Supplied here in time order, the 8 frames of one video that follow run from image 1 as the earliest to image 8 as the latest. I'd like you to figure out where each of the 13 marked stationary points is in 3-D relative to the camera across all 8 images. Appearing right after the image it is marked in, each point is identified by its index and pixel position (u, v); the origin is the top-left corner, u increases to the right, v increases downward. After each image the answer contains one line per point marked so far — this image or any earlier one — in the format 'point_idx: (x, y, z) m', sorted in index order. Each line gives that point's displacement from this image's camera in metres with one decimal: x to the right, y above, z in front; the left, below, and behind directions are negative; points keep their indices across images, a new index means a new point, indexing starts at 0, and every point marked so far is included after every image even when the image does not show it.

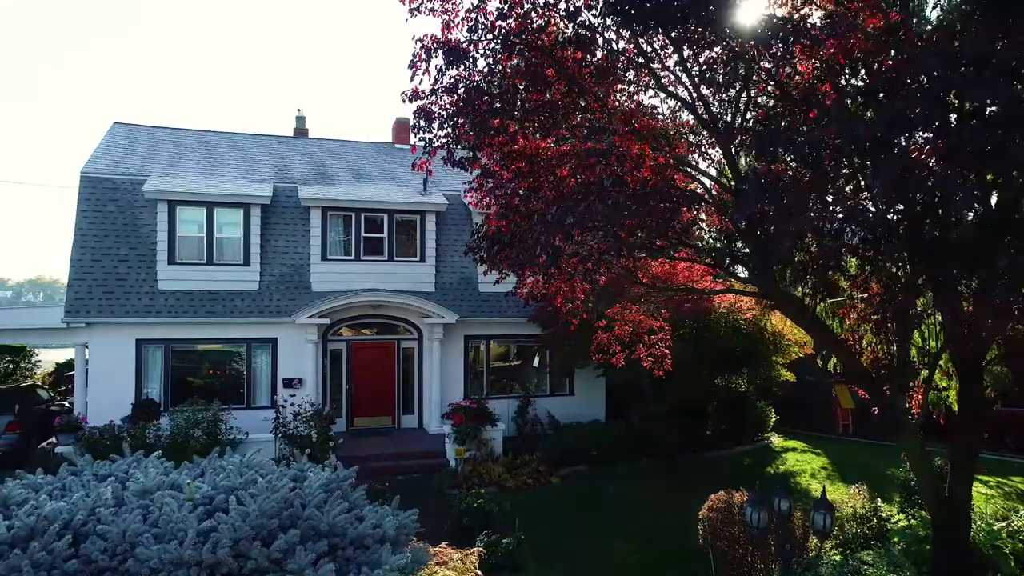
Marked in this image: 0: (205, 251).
0: (-6.8, +0.8, +15.9) m
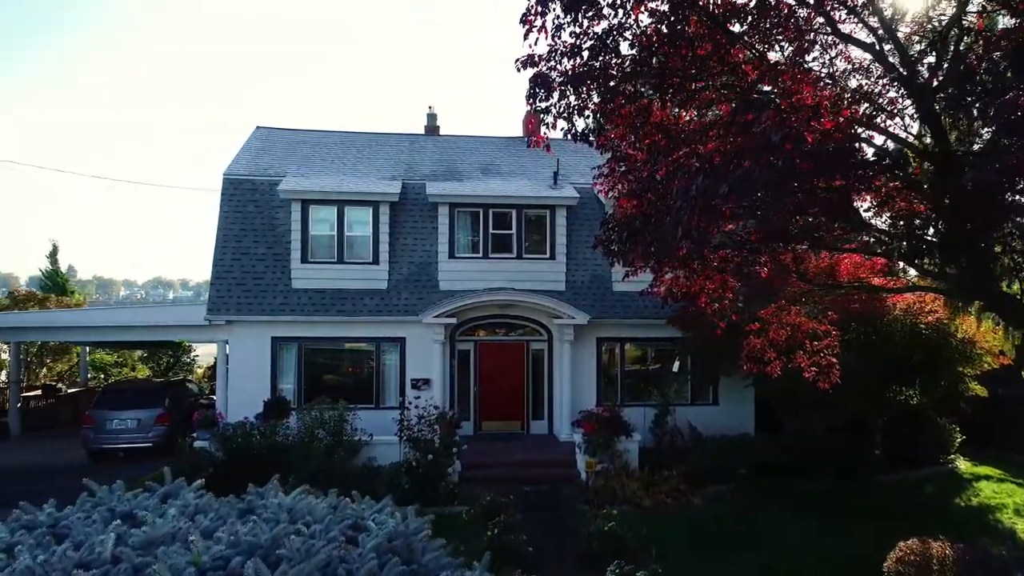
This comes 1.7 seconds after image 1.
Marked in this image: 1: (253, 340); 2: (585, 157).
0: (-3.9, +0.8, +15.9) m
1: (-5.5, -1.1, +15.3) m
2: (+1.9, +3.5, +19.0) m
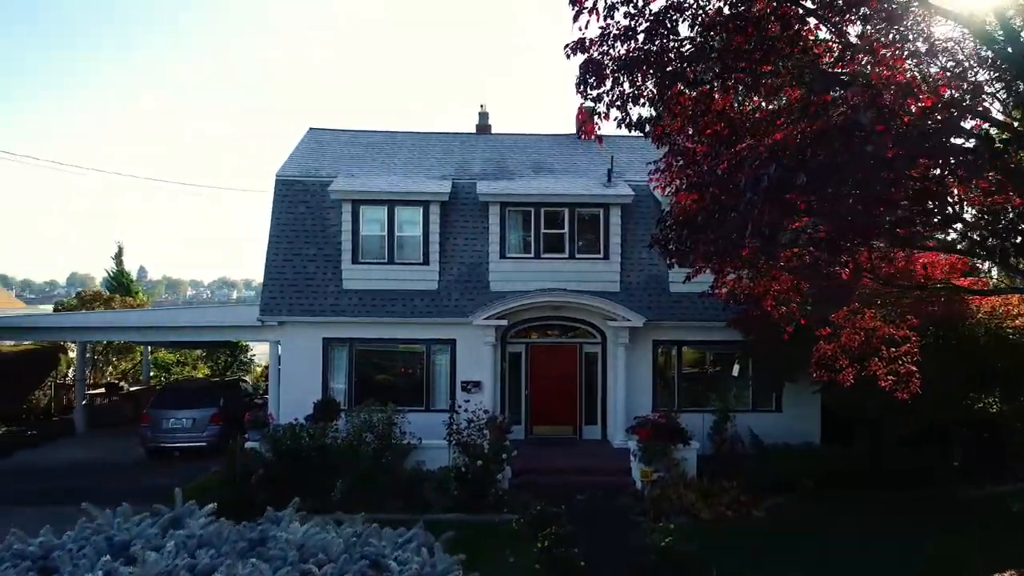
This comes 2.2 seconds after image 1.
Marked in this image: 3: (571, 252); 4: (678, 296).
0: (-2.7, +0.8, +15.7) m
1: (-4.4, -1.1, +15.3) m
2: (+3.3, +3.5, +18.4) m
3: (+1.3, +0.8, +15.9) m
4: (+3.7, -0.2, +15.7) m
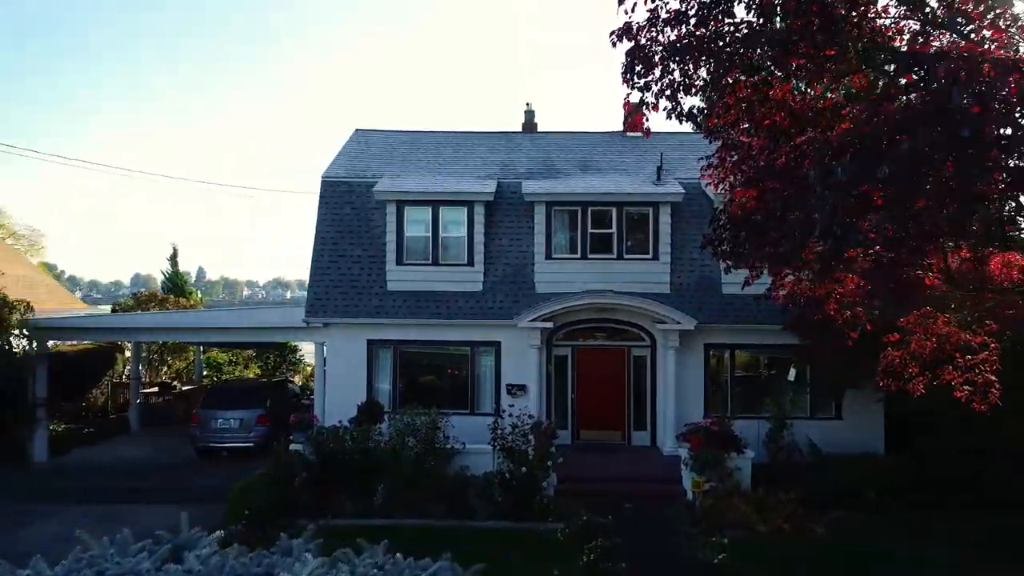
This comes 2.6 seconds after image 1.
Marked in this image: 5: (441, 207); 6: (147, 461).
0: (-1.7, +0.8, +15.6) m
1: (-3.5, -1.2, +15.2) m
2: (+4.5, +3.4, +17.9) m
3: (+2.3, +0.8, +15.4) m
4: (+4.6, -0.2, +15.1) m
5: (-1.5, +1.8, +15.6) m
6: (-7.9, -3.8, +15.4) m
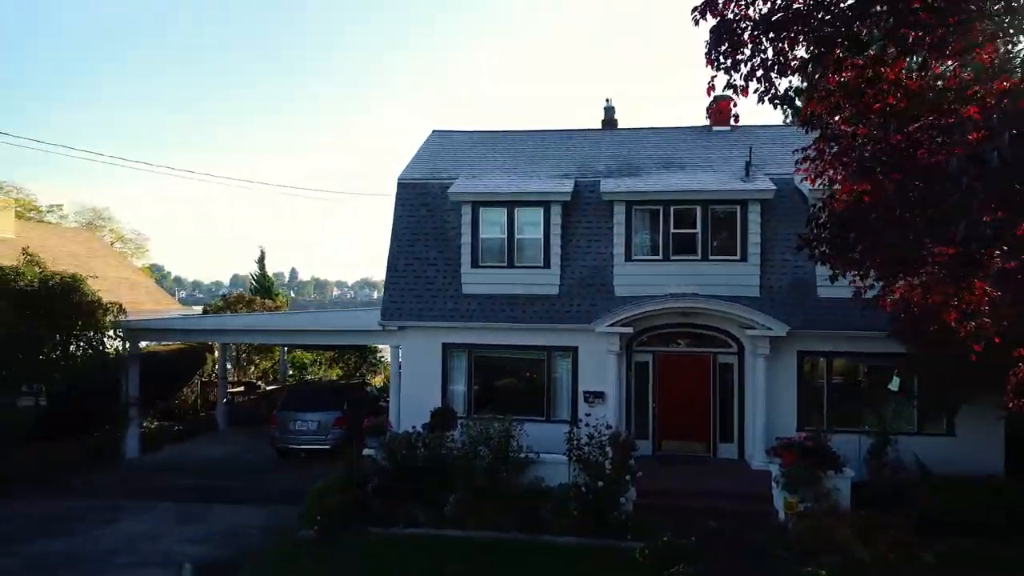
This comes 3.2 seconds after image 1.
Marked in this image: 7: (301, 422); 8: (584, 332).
0: (-0.1, +0.7, +15.2) m
1: (-1.8, -1.2, +15.0) m
2: (+6.3, +3.4, +16.7) m
3: (+3.9, +0.7, +14.6) m
4: (+6.2, -0.3, +14.0) m
5: (+0.1, +1.7, +15.1) m
6: (-6.2, -3.8, +15.8) m
7: (-4.5, -2.9, +15.3) m
8: (+1.5, -0.9, +14.5) m
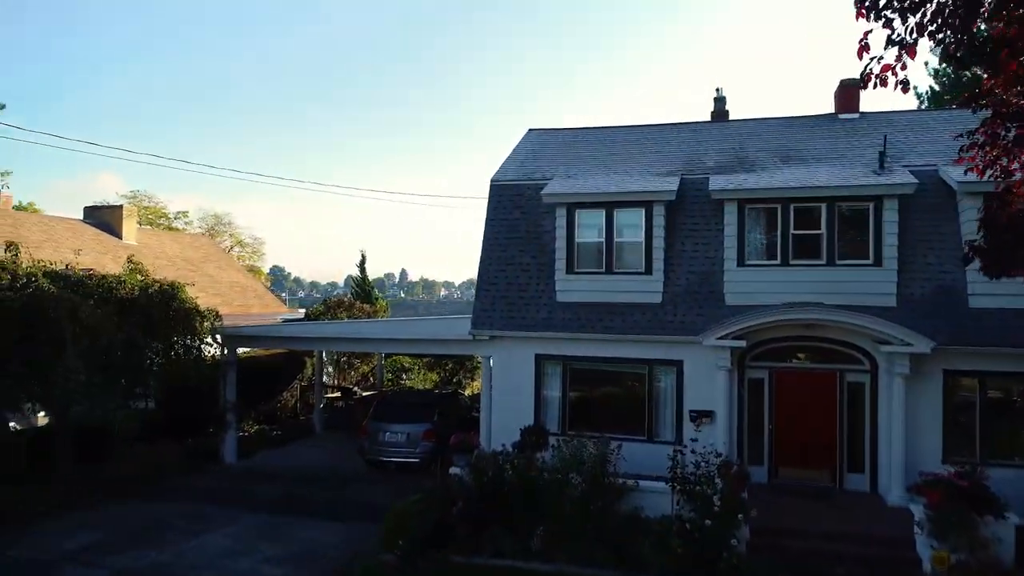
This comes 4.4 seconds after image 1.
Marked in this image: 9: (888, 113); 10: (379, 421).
0: (+1.8, +0.6, +14.1) m
1: (+0.1, -1.4, +14.1) m
2: (+8.4, +3.2, +14.7) m
3: (+5.7, +0.5, +12.9) m
4: (+7.9, -0.4, +12.0) m
5: (+2.0, +1.5, +14.0) m
6: (-4.1, -4.0, +15.5) m
7: (-2.5, -3.0, +14.8) m
8: (+3.3, -1.0, +13.2) m
9: (+8.3, +3.9, +15.8) m
10: (-2.8, -2.8, +15.1) m
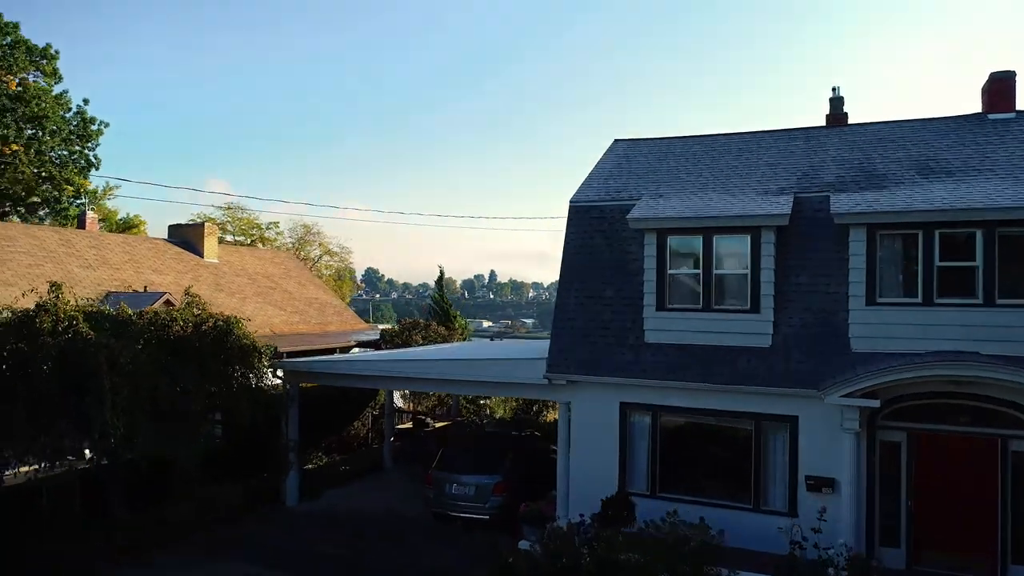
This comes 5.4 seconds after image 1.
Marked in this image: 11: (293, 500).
0: (+3.2, -0.1, +12.1) m
1: (+1.5, -2.0, +12.4) m
2: (+9.8, +2.6, +11.8) m
3: (+6.9, -0.1, +10.4) m
4: (+8.9, -1.1, +9.2) m
5: (+3.4, +0.9, +12.0) m
6: (-2.5, -4.6, +14.2) m
7: (-1.0, -3.7, +13.4) m
8: (+4.5, -1.7, +11.0) m
9: (+9.8, +3.2, +13.0) m
10: (-1.3, -3.5, +13.7) m
11: (-4.6, -4.5, +14.9) m
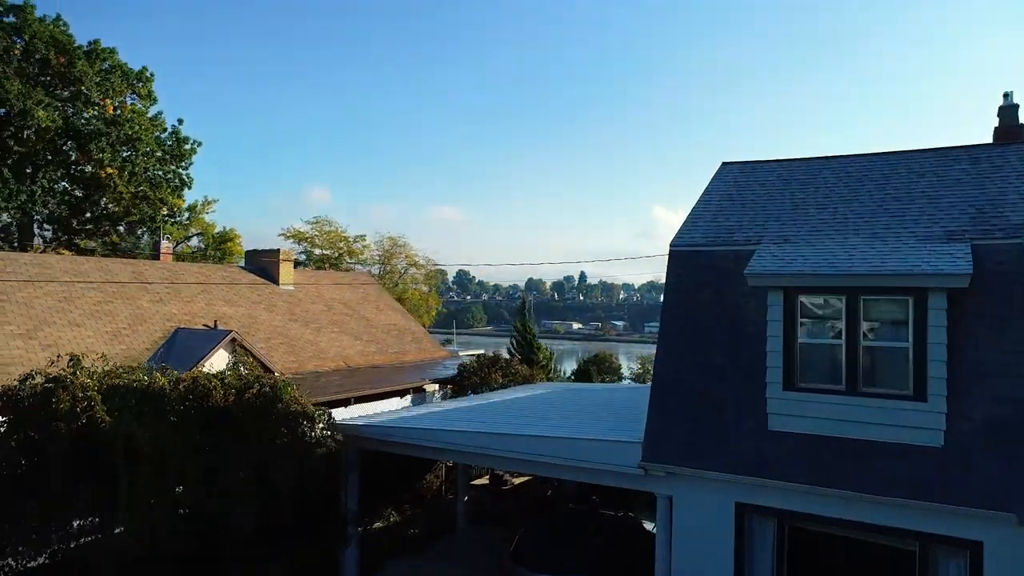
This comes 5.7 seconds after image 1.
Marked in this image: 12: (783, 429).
0: (+4.4, -1.1, +9.4) m
1: (+2.7, -3.0, +9.9) m
2: (+10.9, +1.6, +8.4) m
3: (+7.8, -1.1, +7.3) m
4: (+9.7, -2.1, +5.9) m
5: (+4.6, -0.1, +9.3) m
6: (-1.0, -5.6, +12.3) m
7: (+0.4, -4.7, +11.2) m
8: (+5.6, -2.7, +8.2) m
9: (+11.1, +2.2, +9.5) m
10: (+0.1, -4.5, +11.6) m
11: (-3.0, -5.5, +13.2) m
12: (+3.6, -1.9, +9.6) m
